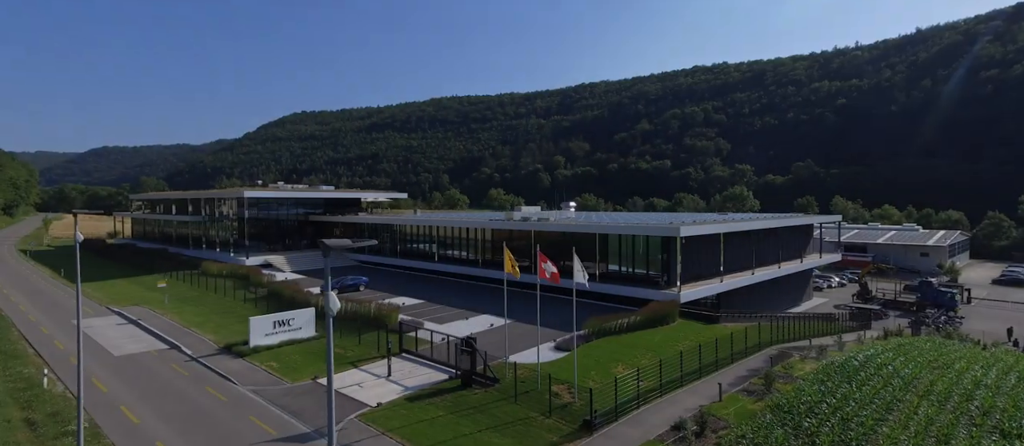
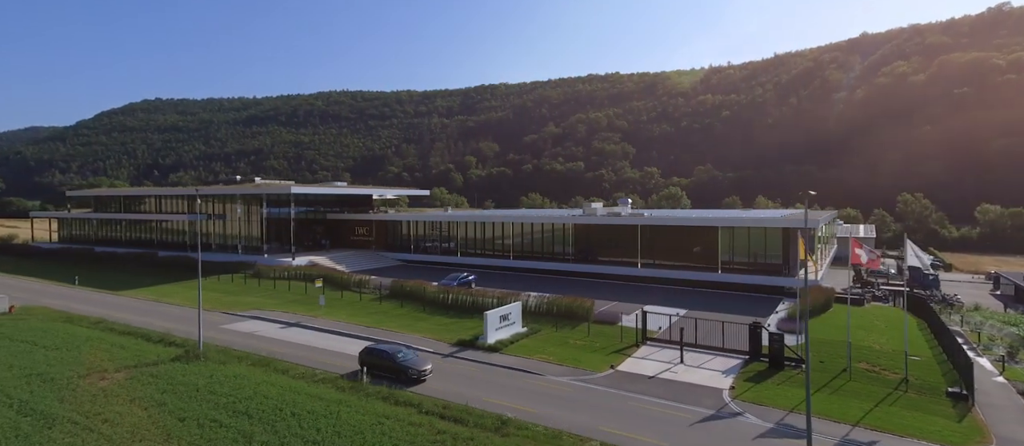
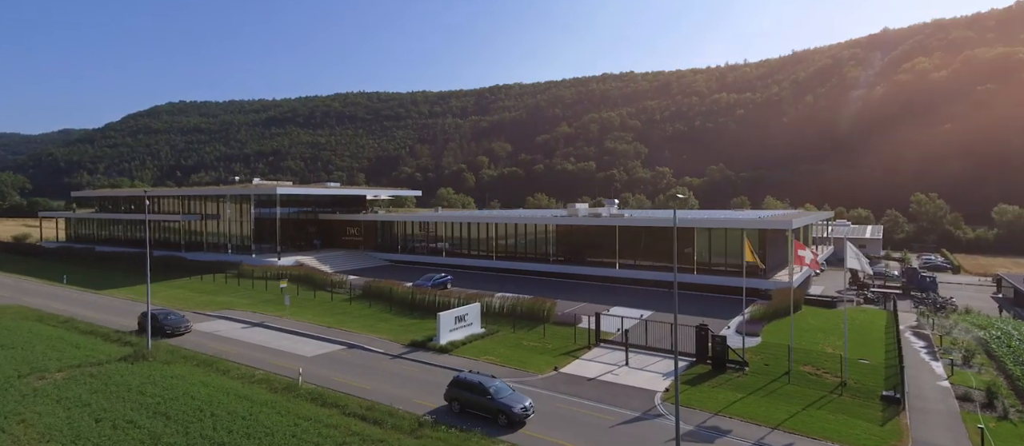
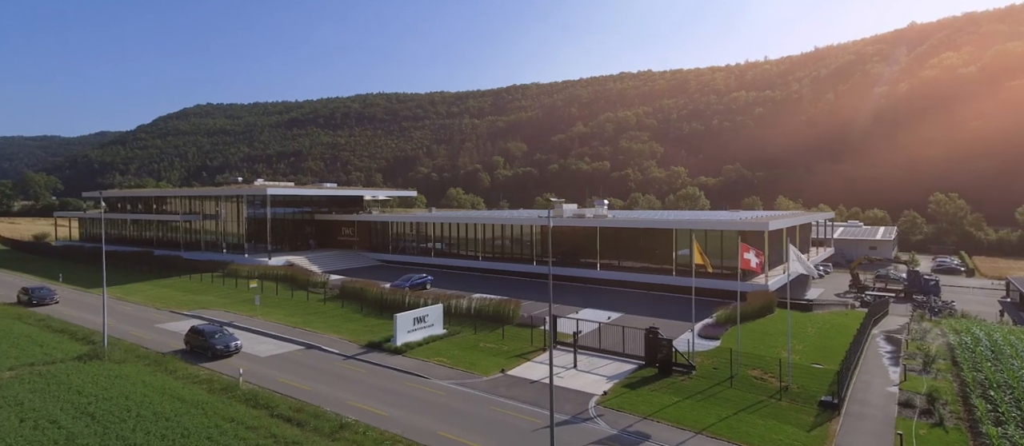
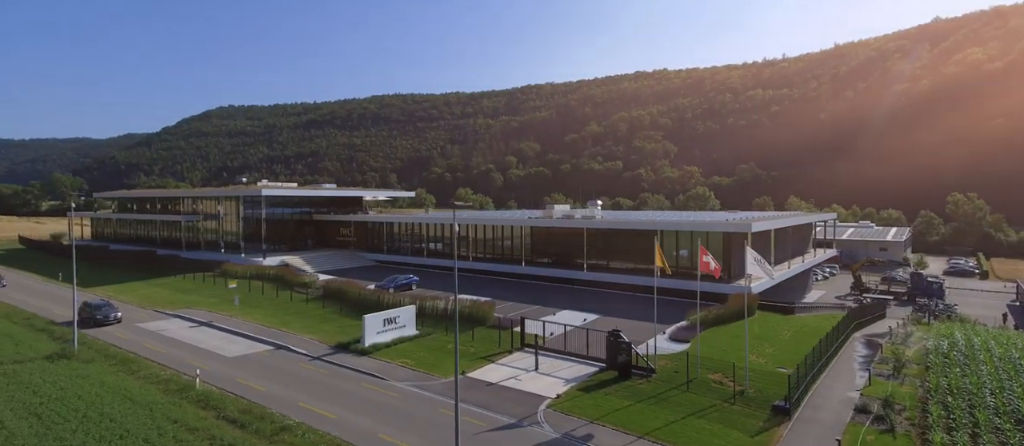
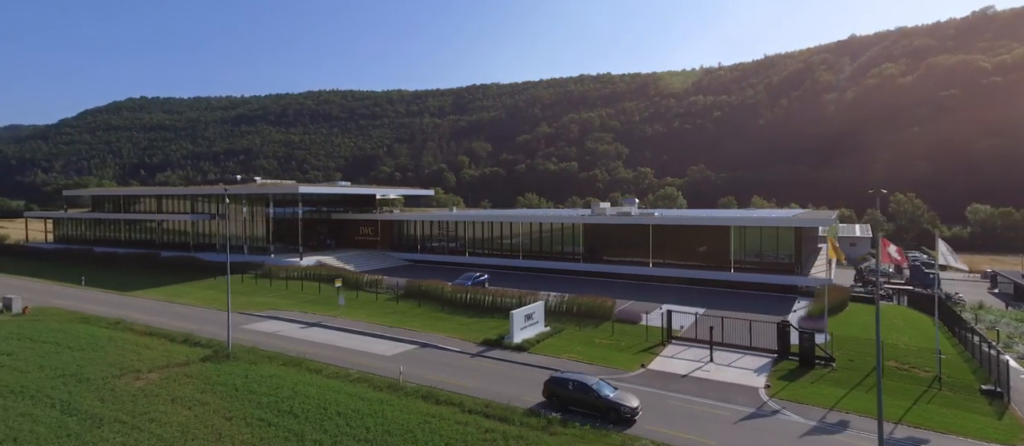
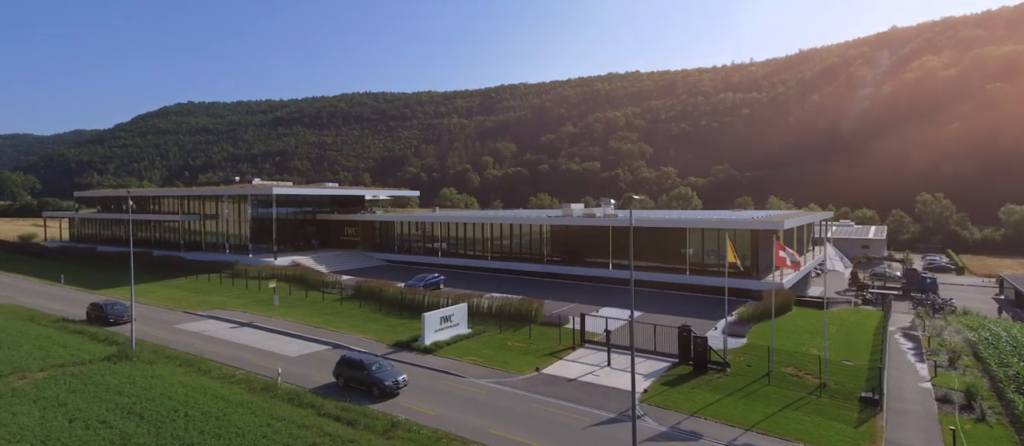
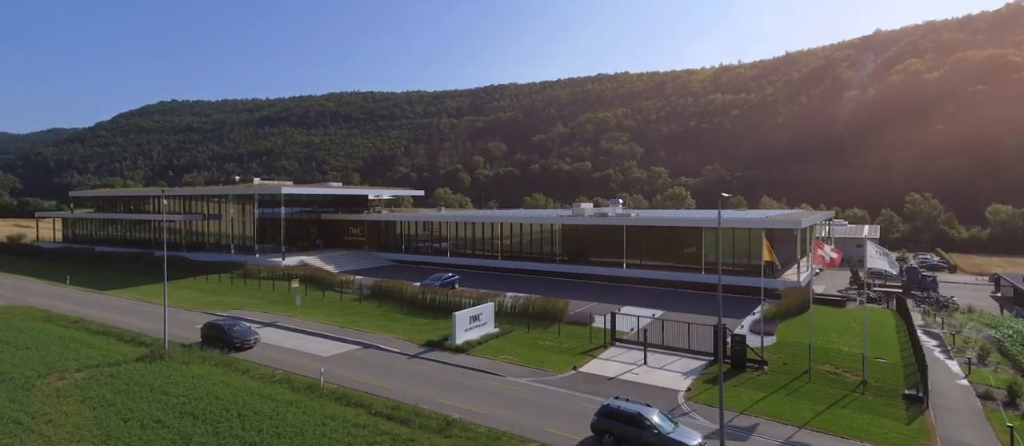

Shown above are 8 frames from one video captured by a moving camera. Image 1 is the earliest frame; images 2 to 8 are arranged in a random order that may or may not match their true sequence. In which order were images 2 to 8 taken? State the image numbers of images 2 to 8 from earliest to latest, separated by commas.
5, 4, 7, 3, 8, 2, 6
